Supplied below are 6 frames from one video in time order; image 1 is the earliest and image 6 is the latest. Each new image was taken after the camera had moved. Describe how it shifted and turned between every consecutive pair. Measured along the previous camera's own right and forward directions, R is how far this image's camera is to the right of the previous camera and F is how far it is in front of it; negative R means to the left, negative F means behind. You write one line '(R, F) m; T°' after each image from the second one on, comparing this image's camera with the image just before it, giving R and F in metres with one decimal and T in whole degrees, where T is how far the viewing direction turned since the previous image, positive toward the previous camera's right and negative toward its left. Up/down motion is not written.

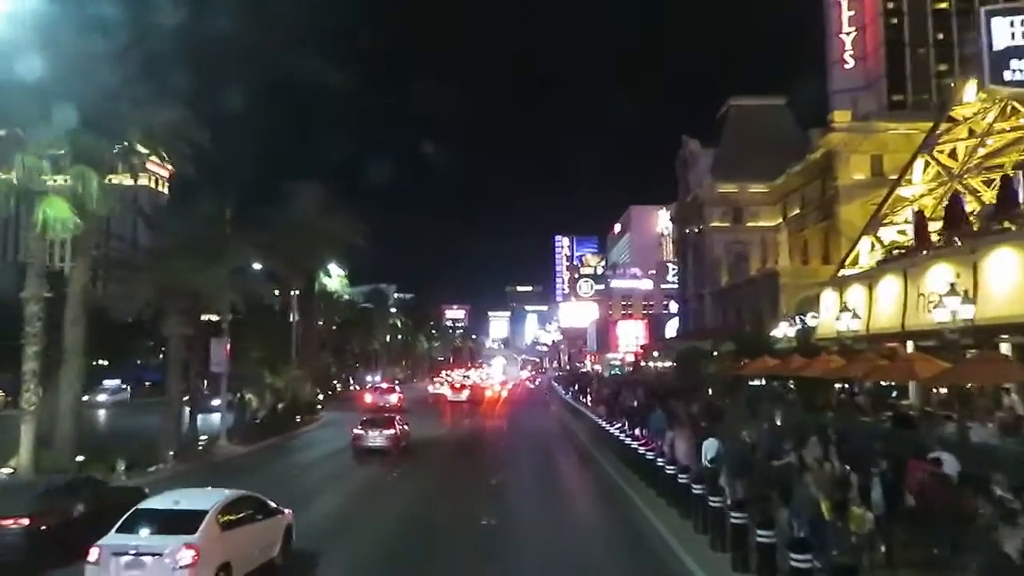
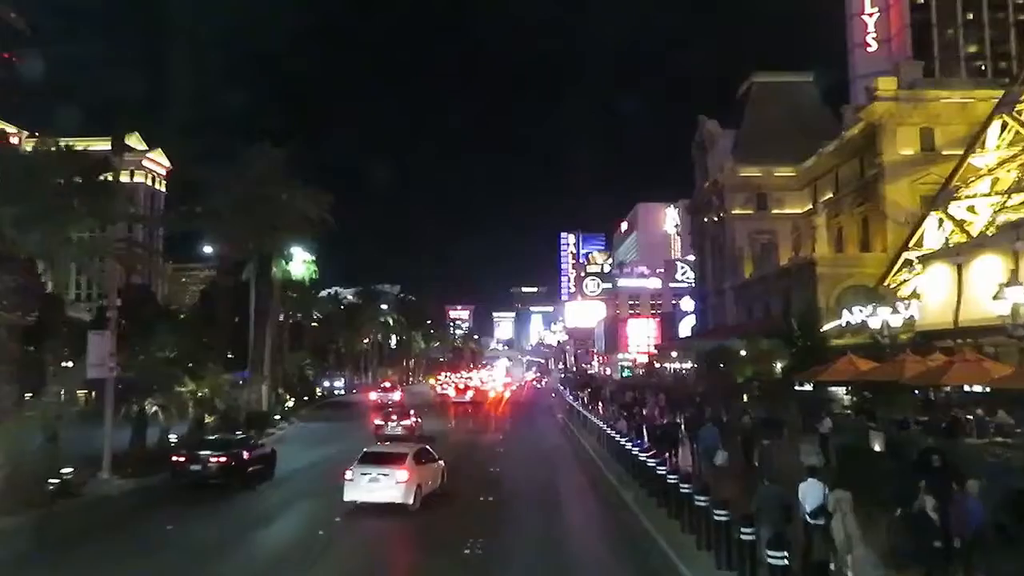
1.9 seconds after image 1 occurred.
(+0.3, +8.1) m; 0°
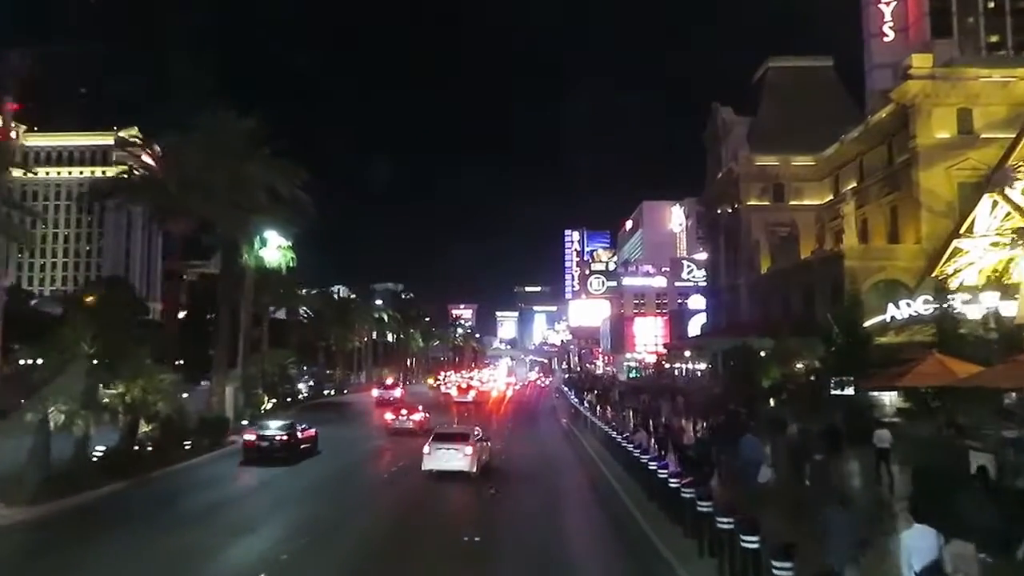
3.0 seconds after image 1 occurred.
(+0.2, +4.6) m; 0°
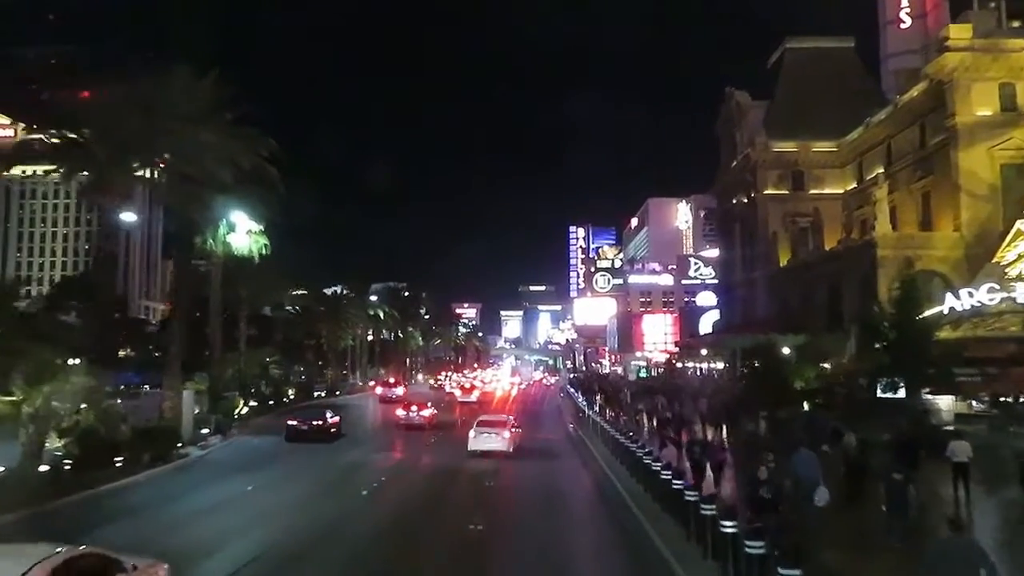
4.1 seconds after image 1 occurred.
(+0.2, +4.5) m; 0°
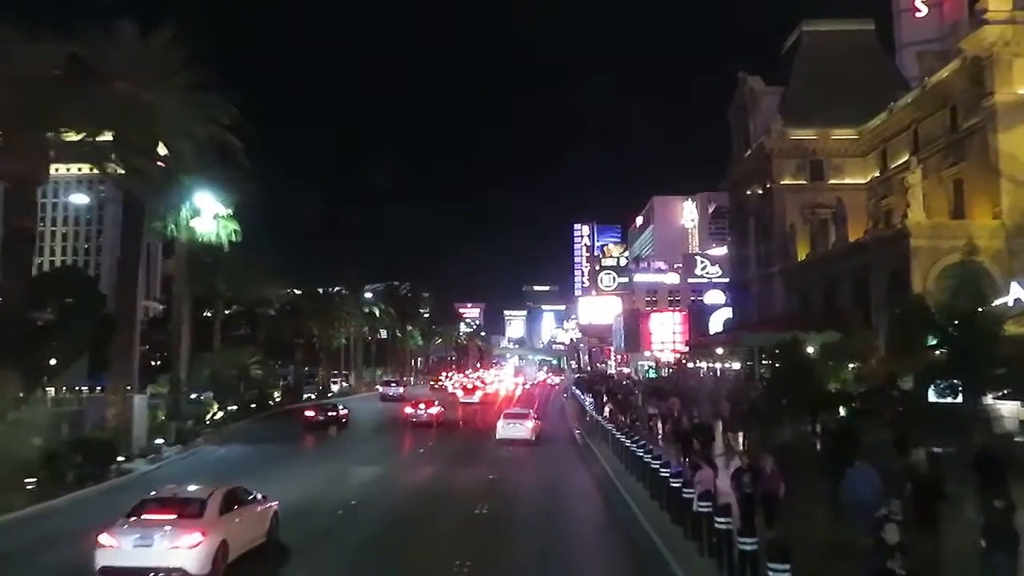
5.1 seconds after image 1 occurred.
(+0.1, +3.9) m; 0°
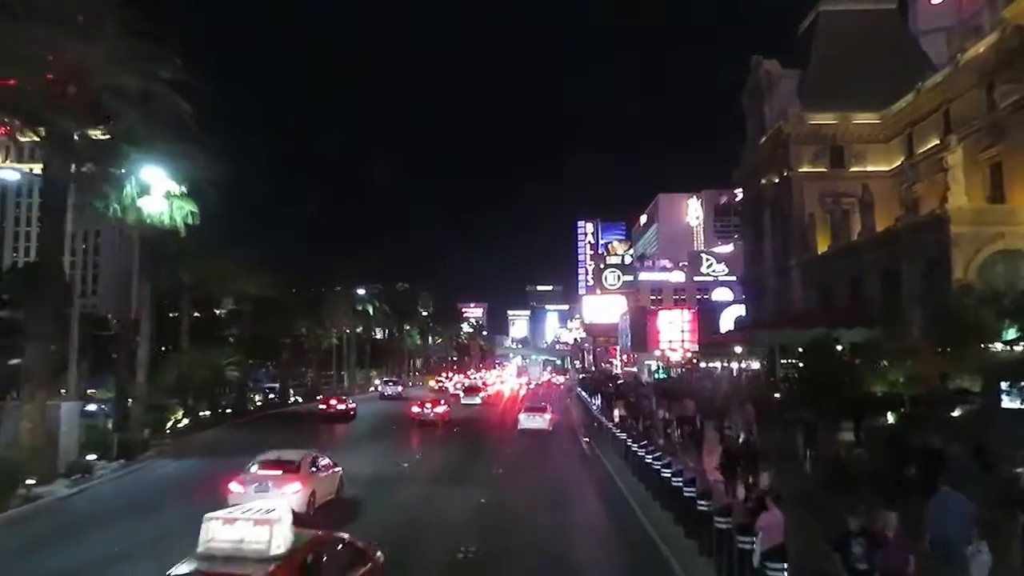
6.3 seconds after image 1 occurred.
(+0.2, +4.1) m; 0°
